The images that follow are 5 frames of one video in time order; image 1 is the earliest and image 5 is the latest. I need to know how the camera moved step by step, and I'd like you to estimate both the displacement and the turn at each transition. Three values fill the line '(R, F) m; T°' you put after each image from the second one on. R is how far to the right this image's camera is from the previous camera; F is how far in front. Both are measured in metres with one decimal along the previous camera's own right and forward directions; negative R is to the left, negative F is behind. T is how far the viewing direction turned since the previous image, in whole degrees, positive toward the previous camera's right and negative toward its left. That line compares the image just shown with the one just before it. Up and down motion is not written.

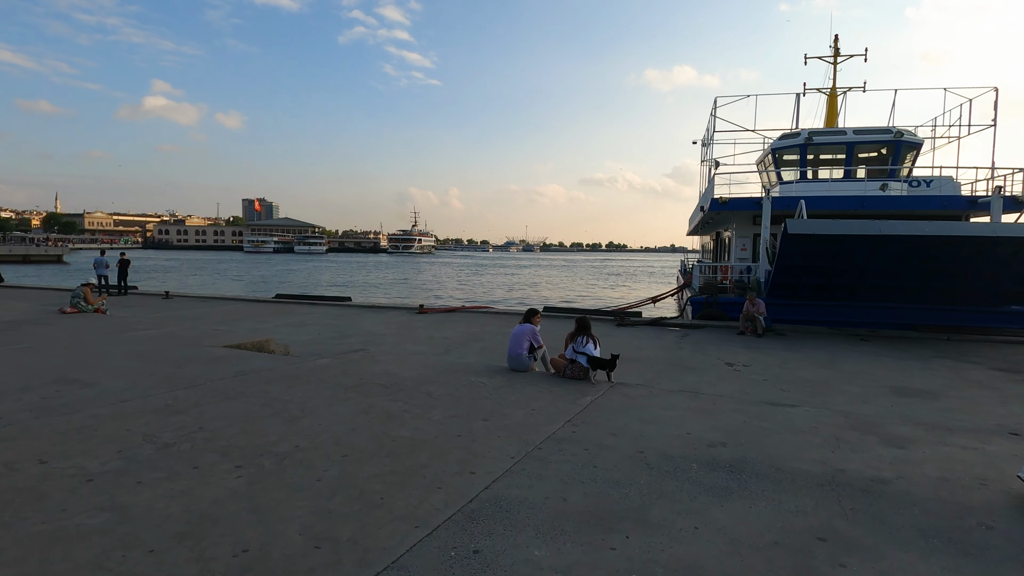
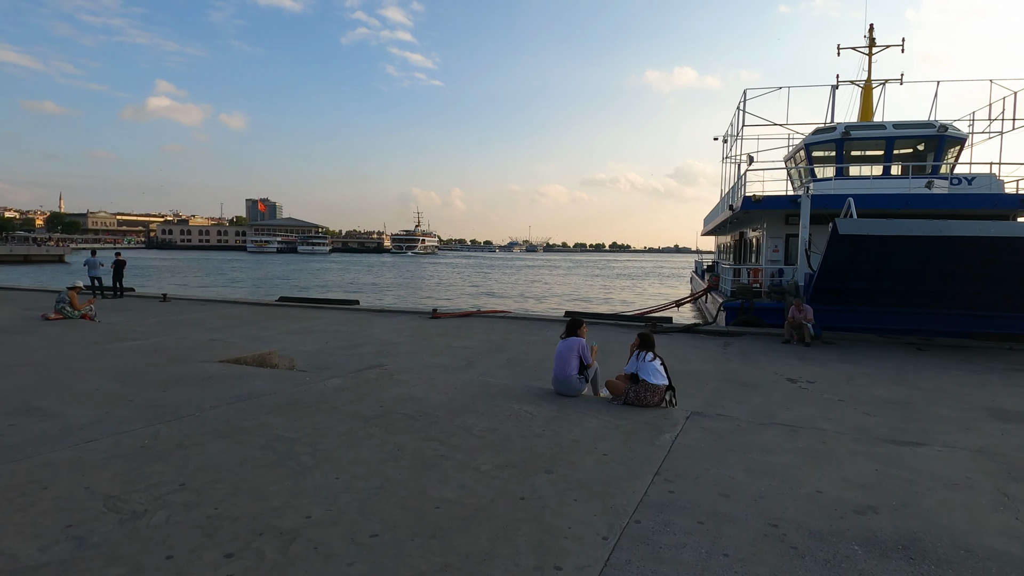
(-0.4, +1.0) m; 0°
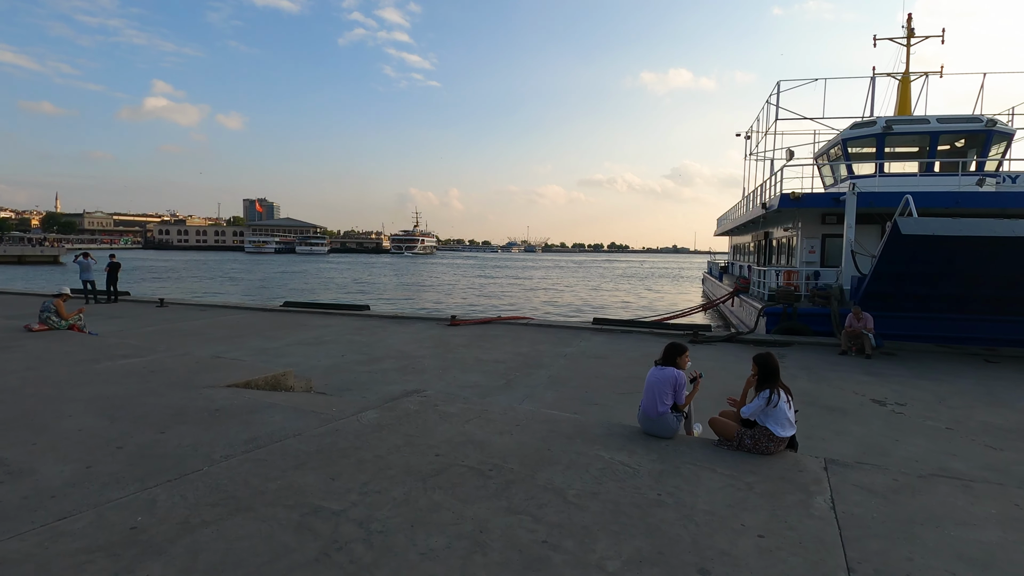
(-0.6, +1.0) m; 0°
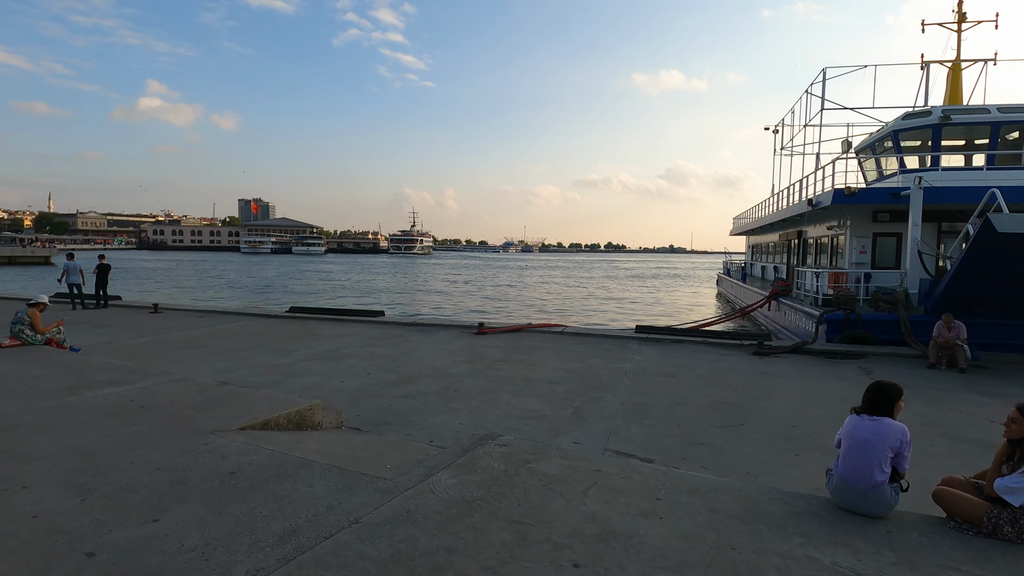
(-0.8, +1.3) m; 0°
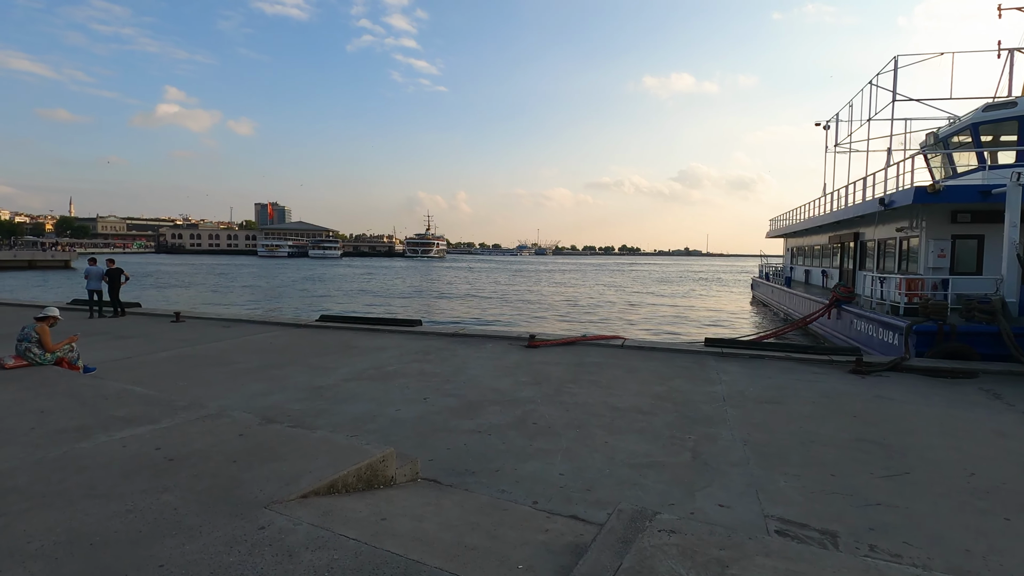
(-0.8, +1.1) m; -1°
